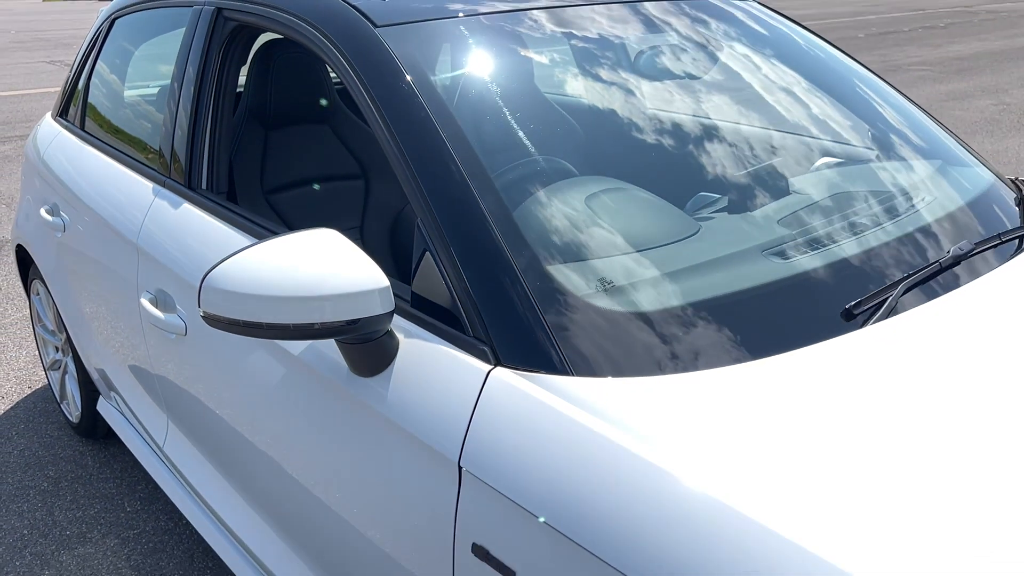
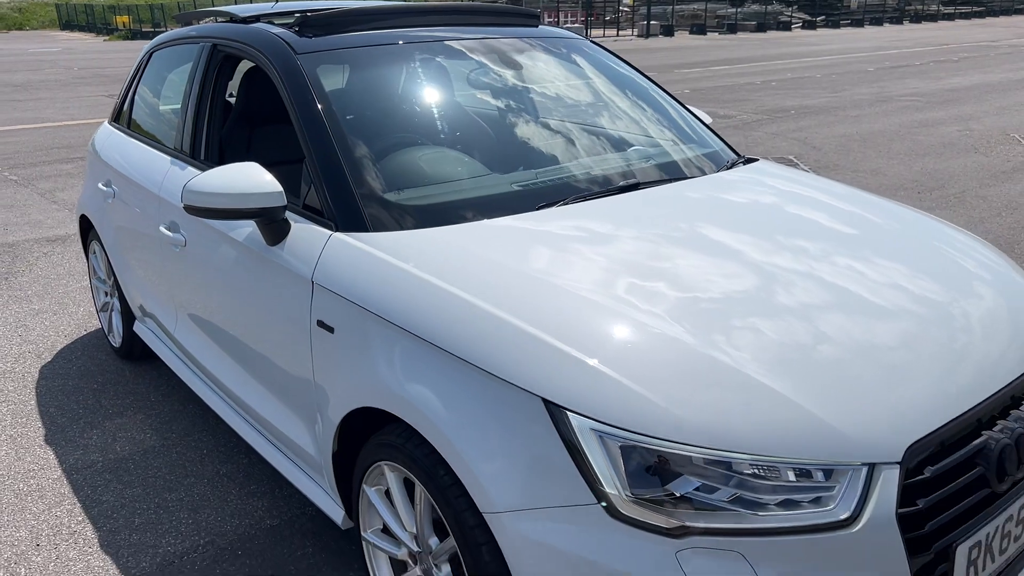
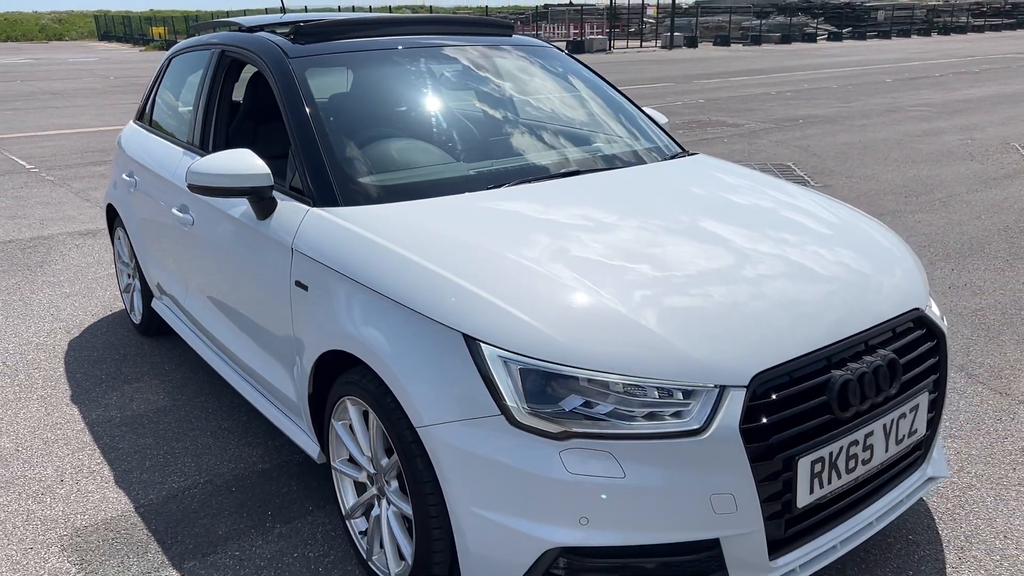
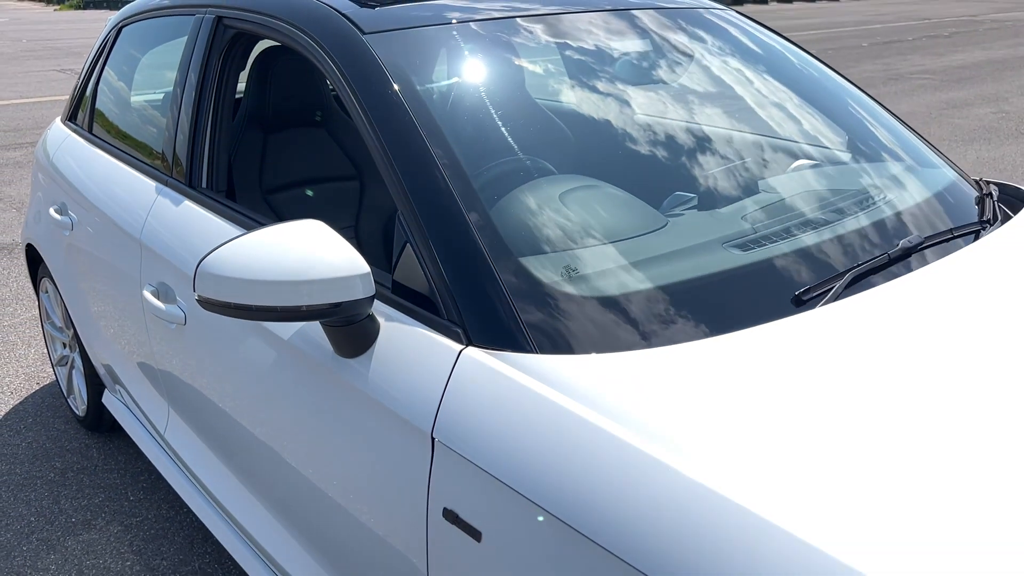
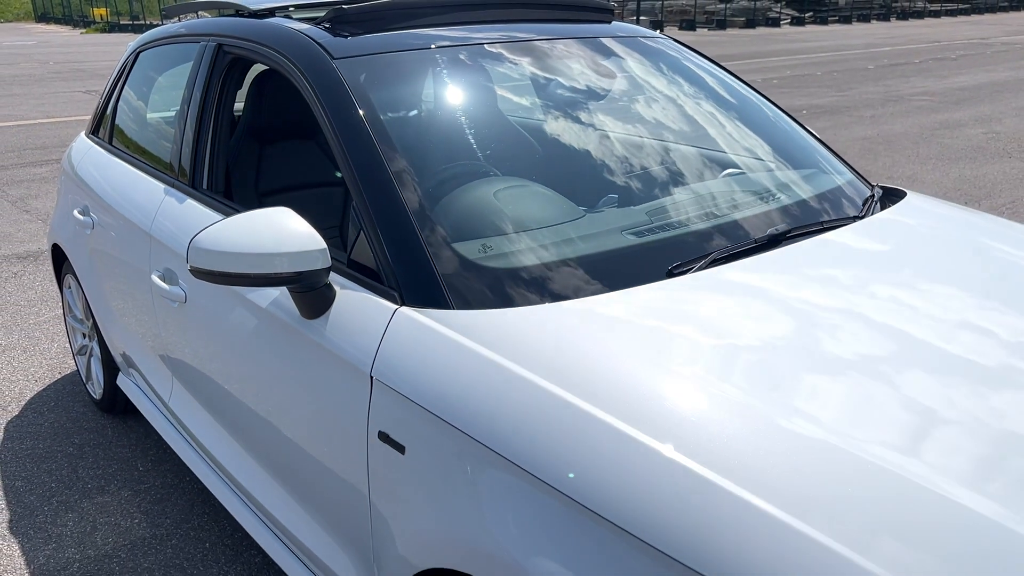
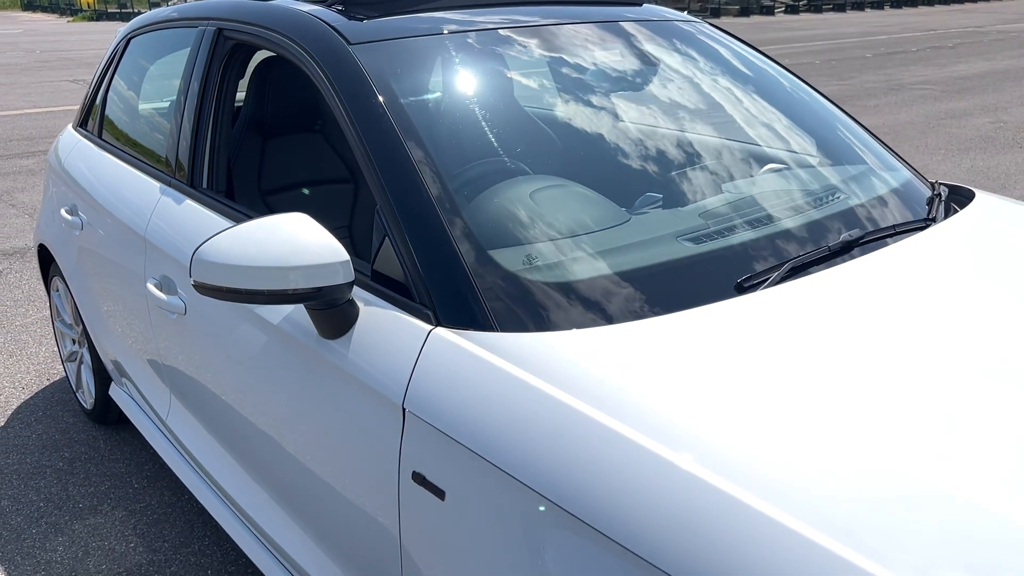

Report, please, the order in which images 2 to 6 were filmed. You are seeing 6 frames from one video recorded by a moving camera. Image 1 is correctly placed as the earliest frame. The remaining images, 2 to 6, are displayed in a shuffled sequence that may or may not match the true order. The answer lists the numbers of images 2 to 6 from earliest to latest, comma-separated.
4, 6, 5, 2, 3
